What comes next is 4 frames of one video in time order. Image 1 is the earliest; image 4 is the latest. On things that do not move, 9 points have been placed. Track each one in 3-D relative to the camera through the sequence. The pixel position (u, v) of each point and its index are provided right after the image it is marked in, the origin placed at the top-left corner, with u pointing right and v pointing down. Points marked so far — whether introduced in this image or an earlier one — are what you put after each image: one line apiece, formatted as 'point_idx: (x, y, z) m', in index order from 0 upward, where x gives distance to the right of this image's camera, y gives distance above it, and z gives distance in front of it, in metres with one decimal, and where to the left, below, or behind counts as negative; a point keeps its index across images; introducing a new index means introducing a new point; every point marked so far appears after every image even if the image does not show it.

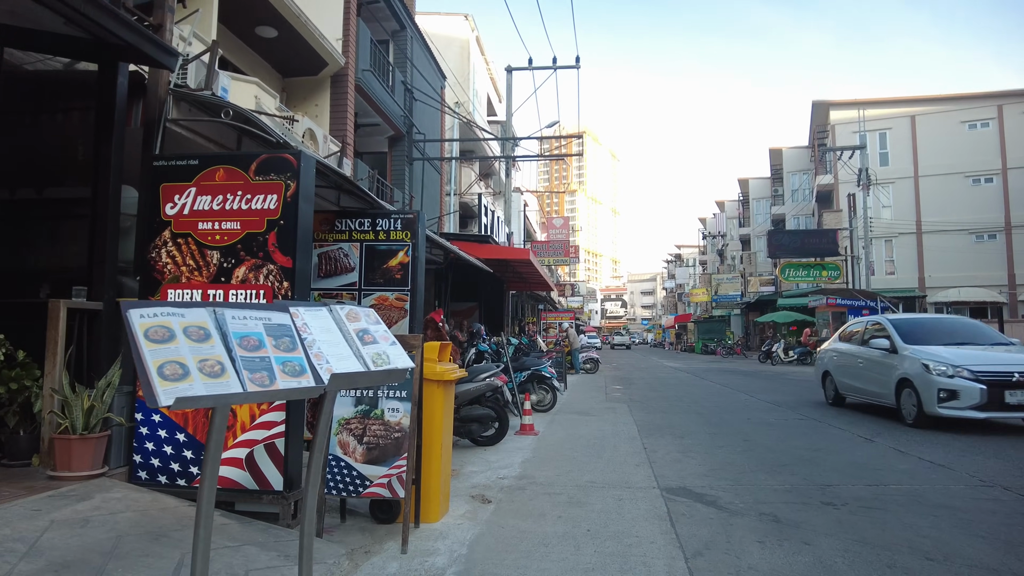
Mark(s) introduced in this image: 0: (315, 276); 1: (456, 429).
0: (-2.3, +0.1, +7.0) m
1: (-0.7, -1.8, +7.8) m
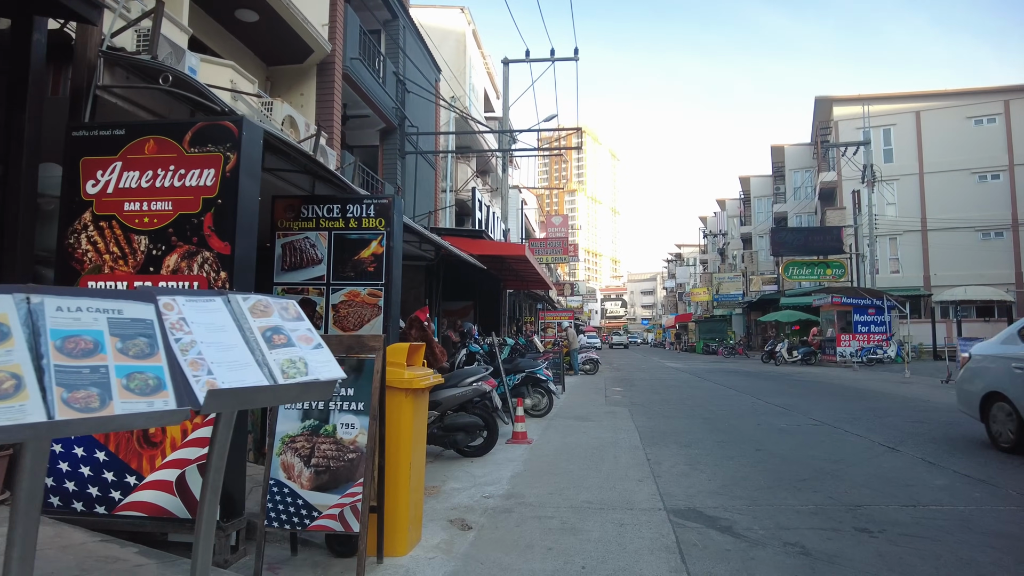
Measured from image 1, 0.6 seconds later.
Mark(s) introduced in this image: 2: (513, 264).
0: (-2.4, +0.2, +6.2) m
1: (-0.8, -1.7, +7.0) m
2: (0.0, +0.7, +17.7) m
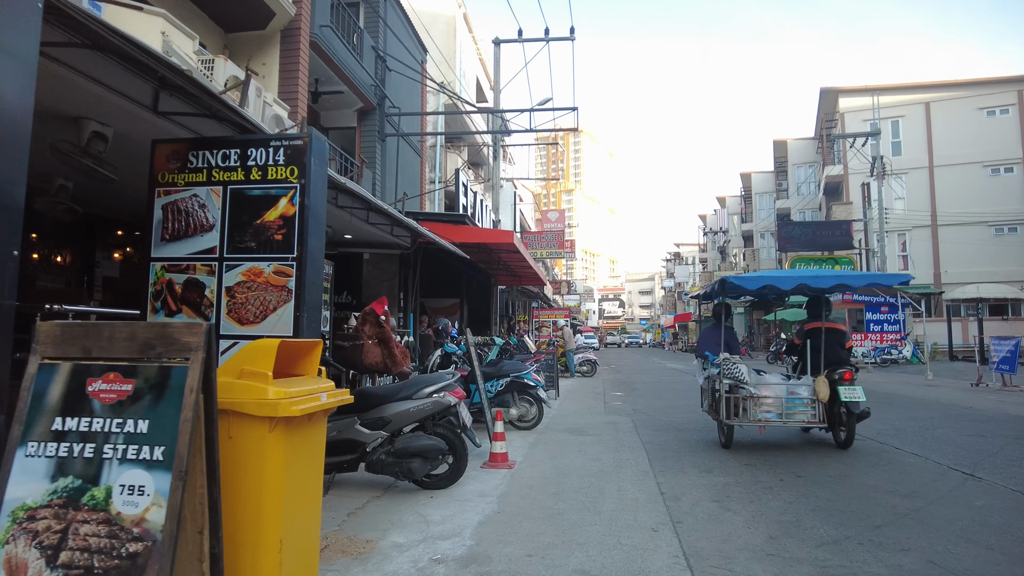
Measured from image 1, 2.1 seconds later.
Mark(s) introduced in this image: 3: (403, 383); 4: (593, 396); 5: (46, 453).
0: (-2.6, +0.4, +4.5) m
1: (-1.1, -1.6, +5.3) m
2: (-0.3, +0.8, +16.0) m
3: (-1.0, -0.9, +5.7) m
4: (+1.9, -2.5, +14.1) m
5: (-1.6, -0.6, +2.1) m
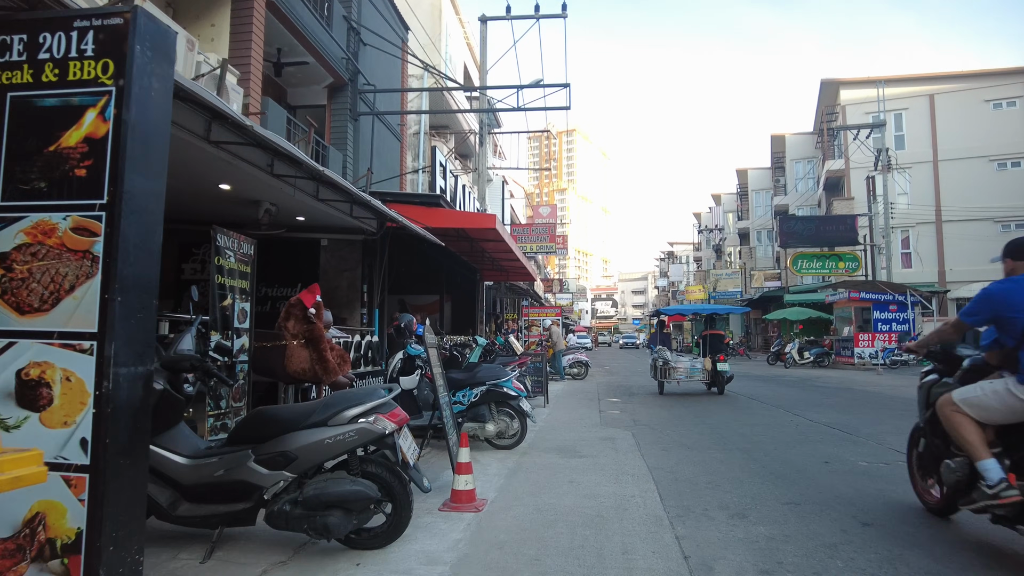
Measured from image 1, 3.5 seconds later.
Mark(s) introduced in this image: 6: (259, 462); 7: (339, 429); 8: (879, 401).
0: (-2.9, +0.5, +2.9) m
1: (-1.3, -1.4, +3.7) m
2: (-0.6, +1.0, +14.4) m
3: (-1.3, -0.7, +4.0) m
4: (+1.5, -2.4, +12.5) m
5: (-1.8, -0.4, +0.4) m
6: (-1.6, -1.1, +3.8) m
7: (-1.1, -0.9, +3.9) m
8: (+8.2, -2.5, +13.7) m
